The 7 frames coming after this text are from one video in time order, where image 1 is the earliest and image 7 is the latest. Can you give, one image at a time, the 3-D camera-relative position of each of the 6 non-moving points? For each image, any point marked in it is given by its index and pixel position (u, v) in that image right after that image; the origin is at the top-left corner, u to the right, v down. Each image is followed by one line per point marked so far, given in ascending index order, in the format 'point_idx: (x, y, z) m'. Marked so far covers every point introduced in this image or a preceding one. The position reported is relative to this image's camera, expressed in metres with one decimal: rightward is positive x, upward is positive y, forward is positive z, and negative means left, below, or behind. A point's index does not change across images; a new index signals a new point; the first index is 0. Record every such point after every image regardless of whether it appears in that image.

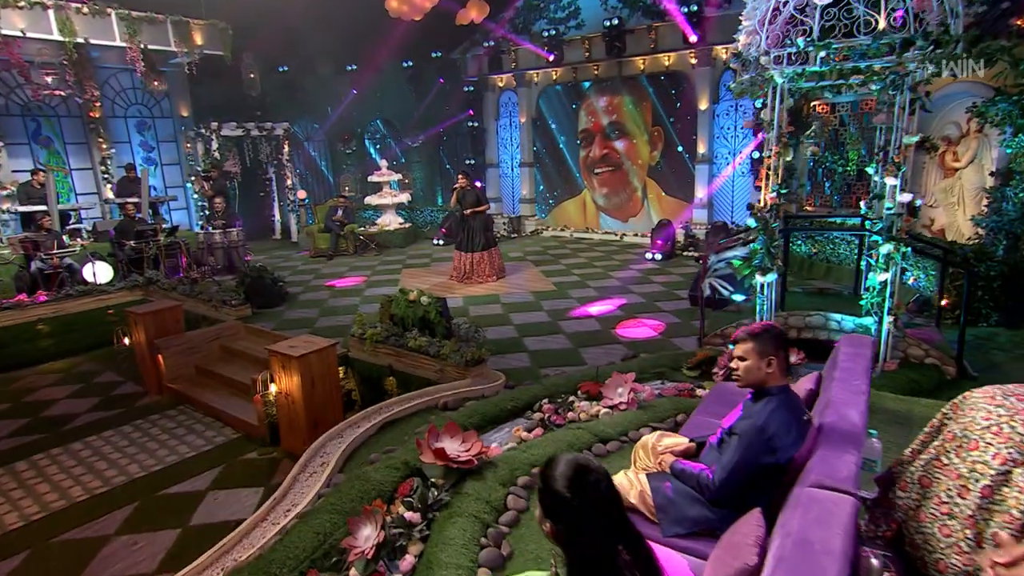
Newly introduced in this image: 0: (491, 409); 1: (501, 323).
0: (-0.2, -0.9, +5.6) m
1: (-0.1, -0.4, +8.3) m
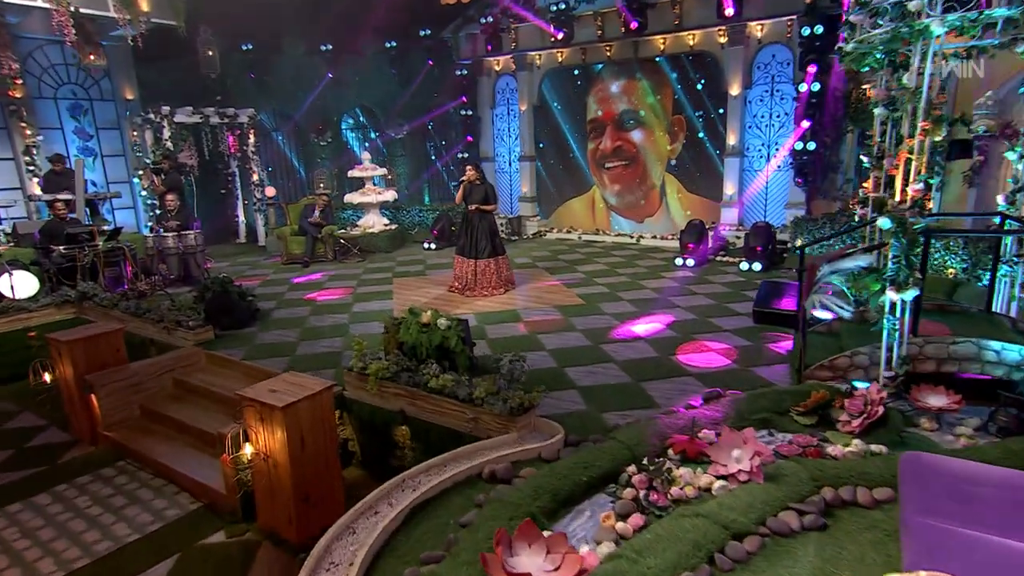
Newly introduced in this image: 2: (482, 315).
0: (+0.3, -1.0, +4.0) m
1: (+0.2, -0.6, +6.7) m
2: (-0.3, -0.3, +8.0) m
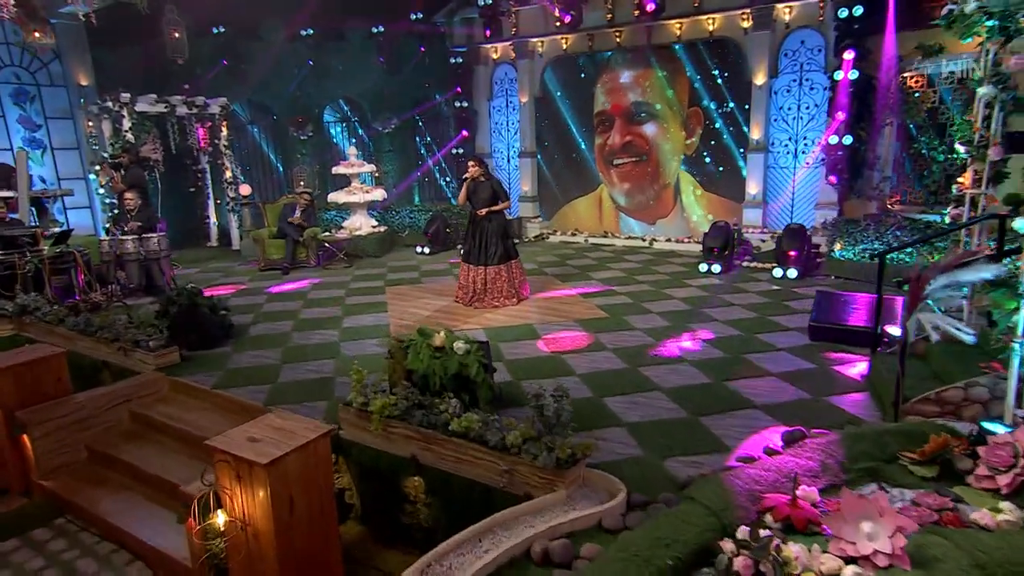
0: (+0.5, -1.1, +3.0) m
1: (+0.4, -0.7, +5.7) m
2: (-0.2, -0.4, +7.0) m
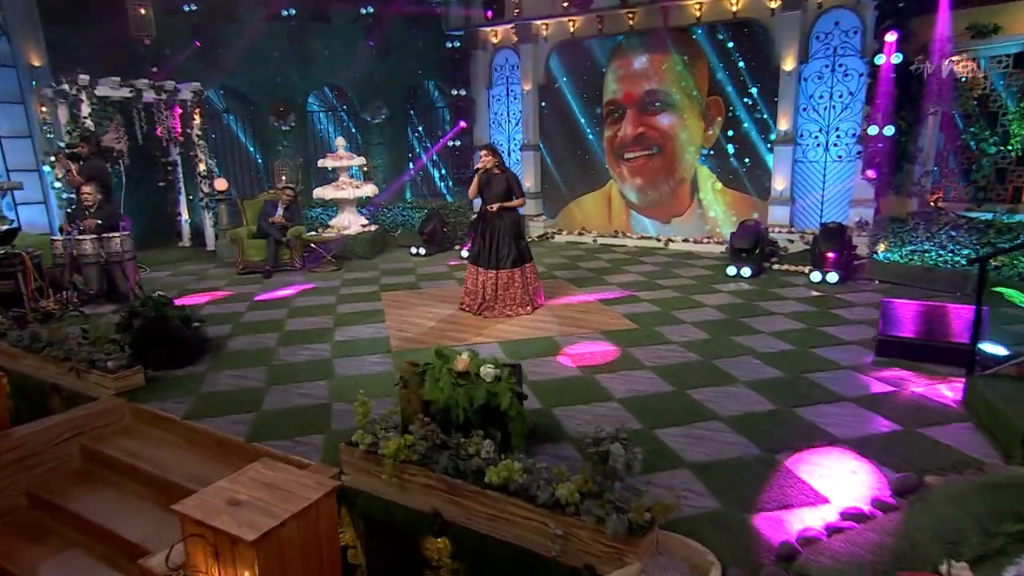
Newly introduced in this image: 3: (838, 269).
0: (+0.8, -1.2, +2.2) m
1: (+0.5, -0.7, +4.9) m
2: (0.0, -0.5, +6.1) m
3: (+3.2, +0.2, +7.4) m
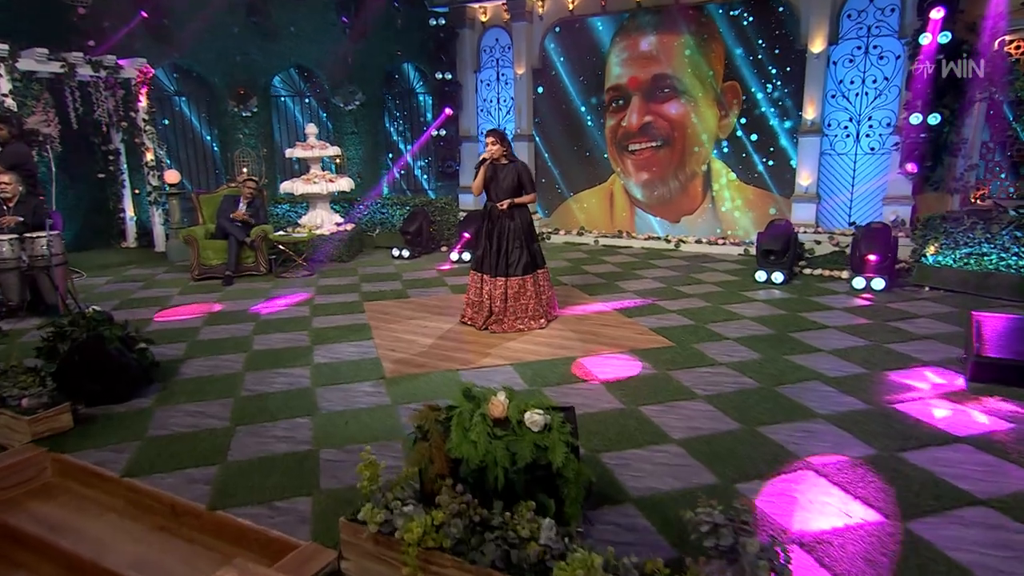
0: (+1.1, -1.3, +1.2) m
1: (+0.7, -0.8, +3.9) m
2: (+0.1, -0.6, +5.1) m
3: (+3.3, +0.1, +6.6) m
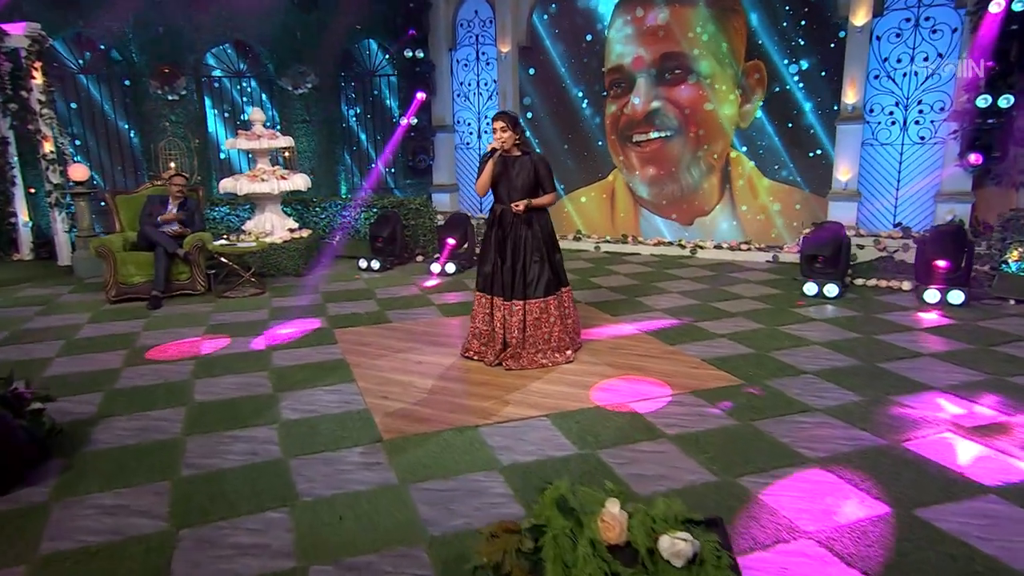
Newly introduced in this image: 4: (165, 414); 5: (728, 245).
0: (+1.7, -1.4, +0.1) m
1: (+1.1, -1.0, +2.7) m
2: (+0.3, -0.7, +3.8) m
3: (+3.3, 0.0, +5.6) m
4: (-1.9, -0.7, +4.0) m
5: (+2.1, +0.4, +7.4) m
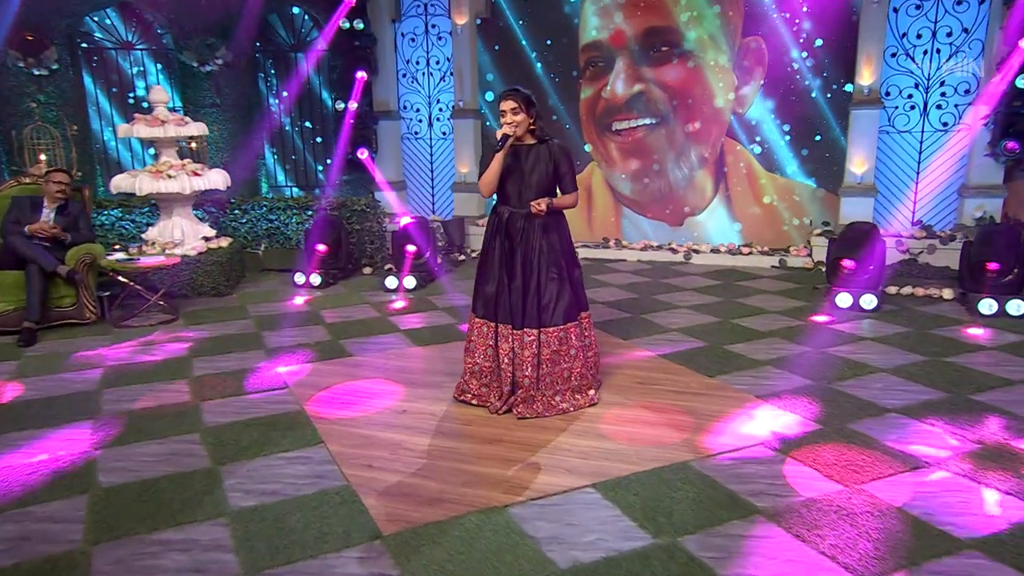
0: (+2.5, -1.6, -0.7) m
1: (+1.5, -1.1, +1.8) m
2: (+0.6, -0.9, +2.8) m
3: (+3.3, 0.0, +5.0) m
4: (-1.7, -0.9, +2.7) m
5: (+1.8, +0.3, +6.6) m
